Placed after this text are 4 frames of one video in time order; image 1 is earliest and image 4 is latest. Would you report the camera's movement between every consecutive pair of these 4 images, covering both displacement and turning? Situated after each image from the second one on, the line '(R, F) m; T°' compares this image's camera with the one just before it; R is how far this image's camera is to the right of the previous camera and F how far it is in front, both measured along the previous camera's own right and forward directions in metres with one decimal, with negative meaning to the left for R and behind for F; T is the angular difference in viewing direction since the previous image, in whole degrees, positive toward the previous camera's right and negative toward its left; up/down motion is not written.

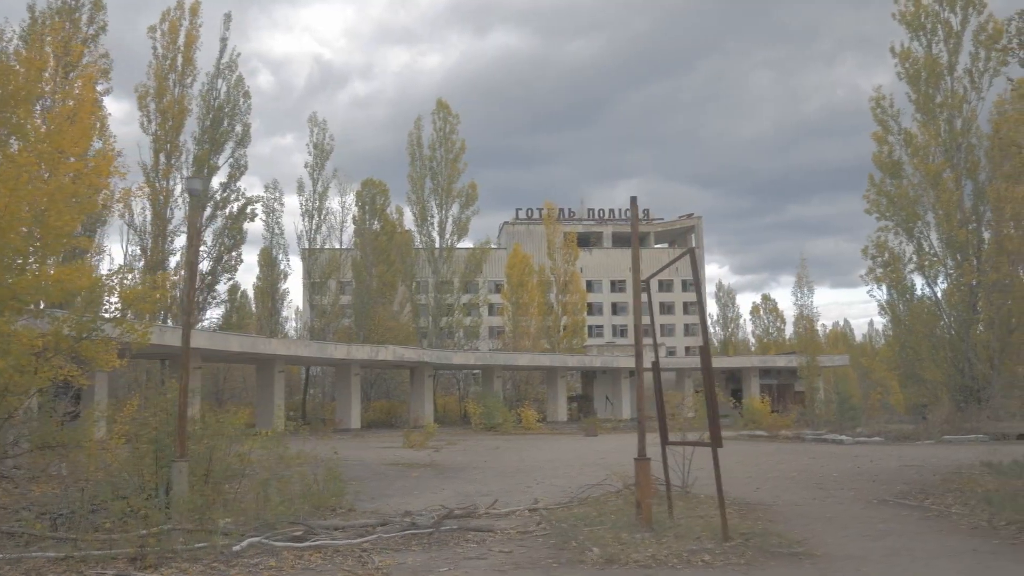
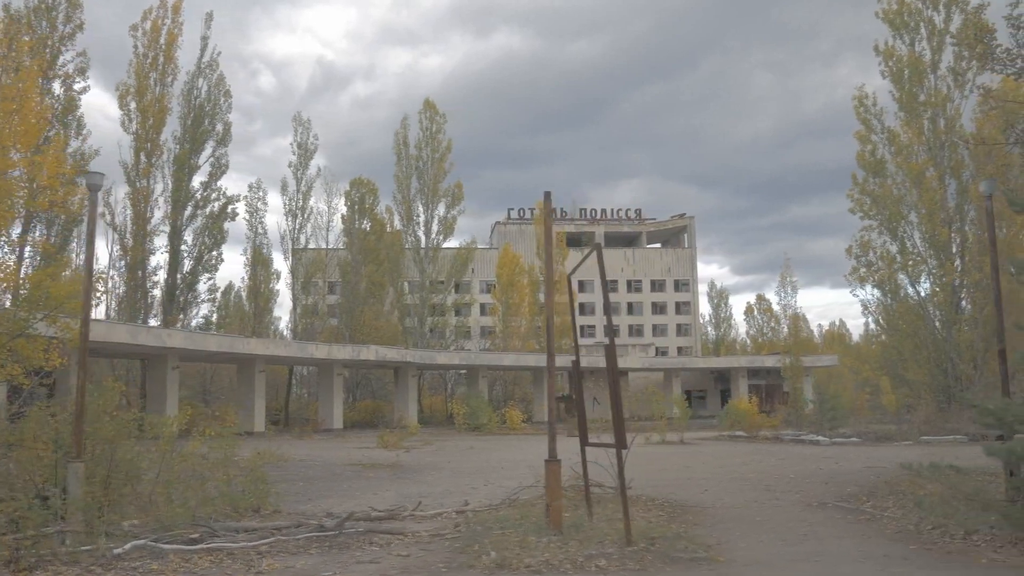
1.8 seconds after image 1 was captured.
(+0.8, +0.2) m; 0°
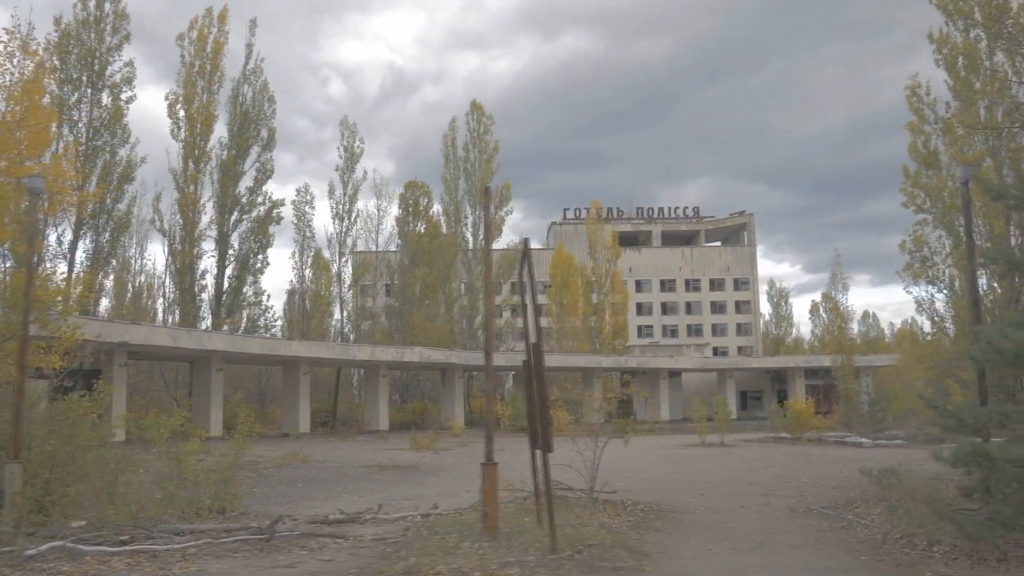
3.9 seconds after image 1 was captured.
(+1.1, +0.3) m; -4°
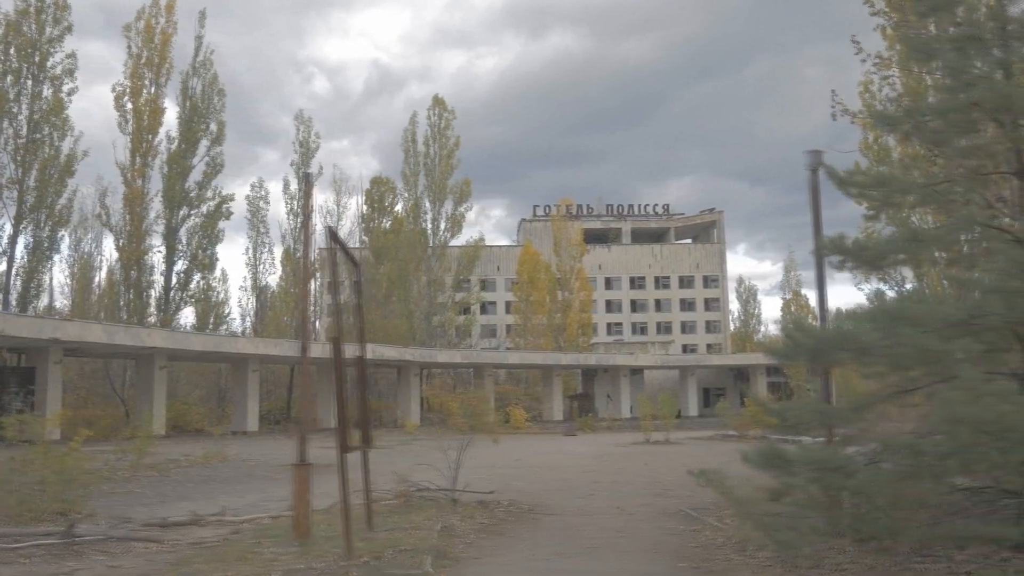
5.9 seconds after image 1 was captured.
(+1.3, +0.4) m; +2°
